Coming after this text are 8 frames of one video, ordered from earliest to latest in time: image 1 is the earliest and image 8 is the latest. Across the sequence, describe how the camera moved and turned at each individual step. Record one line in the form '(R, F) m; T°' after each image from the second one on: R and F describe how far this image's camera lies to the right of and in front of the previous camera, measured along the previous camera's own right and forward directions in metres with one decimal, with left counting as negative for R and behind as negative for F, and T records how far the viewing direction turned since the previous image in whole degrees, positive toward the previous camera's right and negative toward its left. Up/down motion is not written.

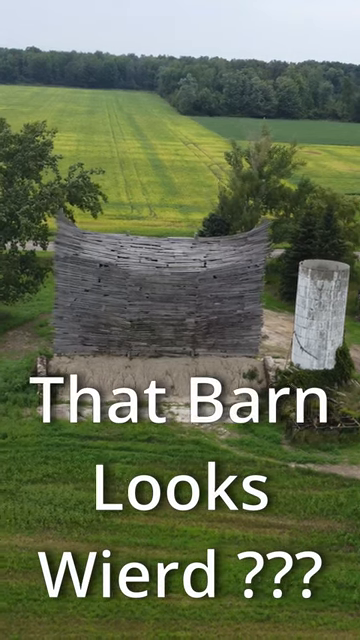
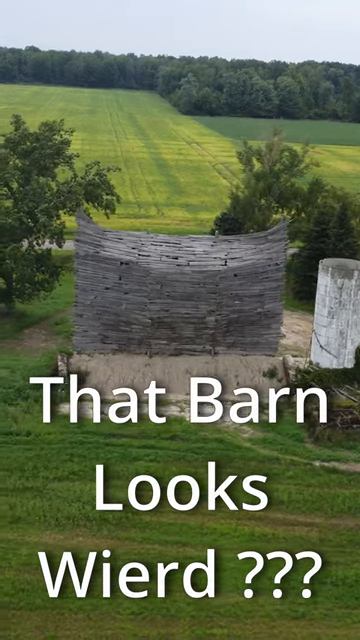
(-0.5, 0.0) m; 0°
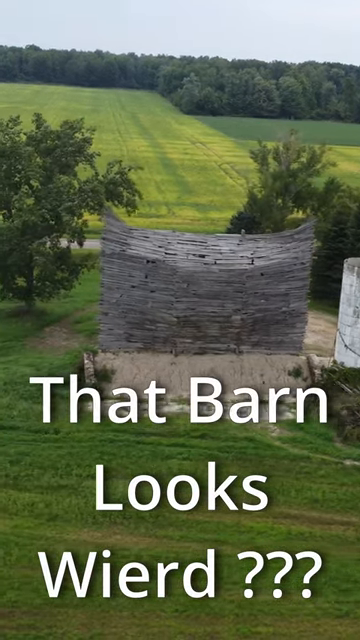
(-0.6, 0.0) m; 0°
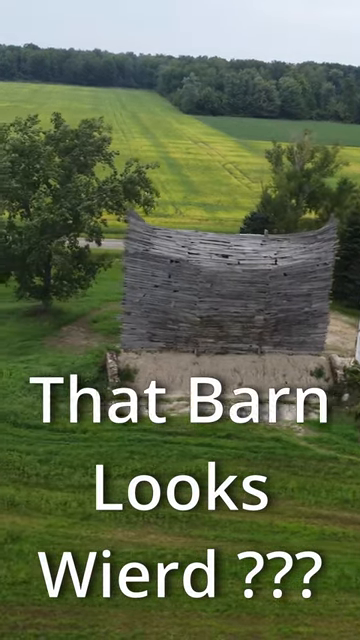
(-0.5, 0.0) m; 0°
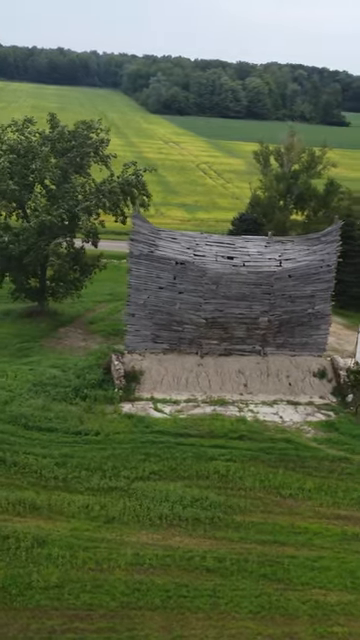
(-0.9, 0.0) m; +2°
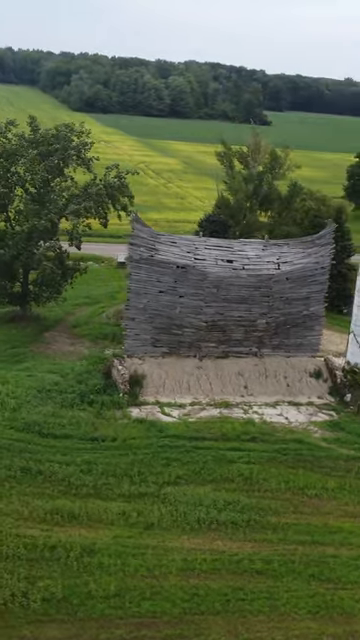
(-1.7, 0.0) m; +5°
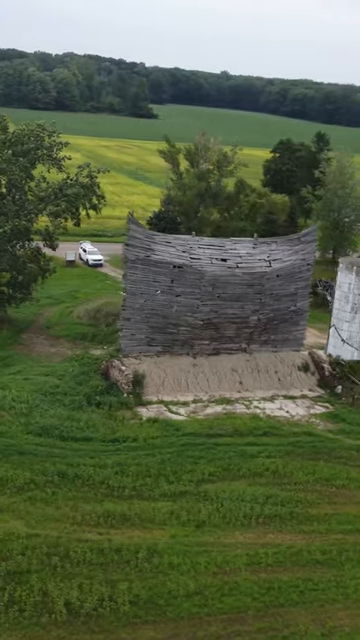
(-2.4, -0.1) m; +7°
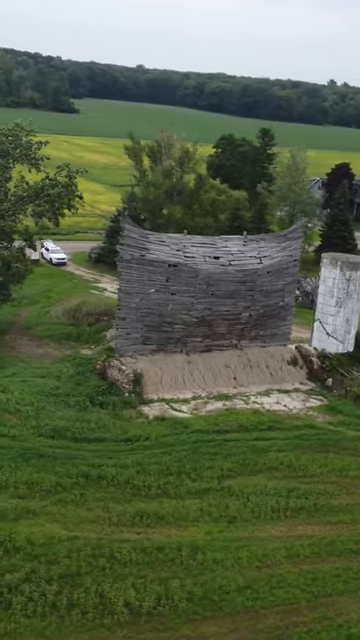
(-1.6, -0.1) m; +5°
